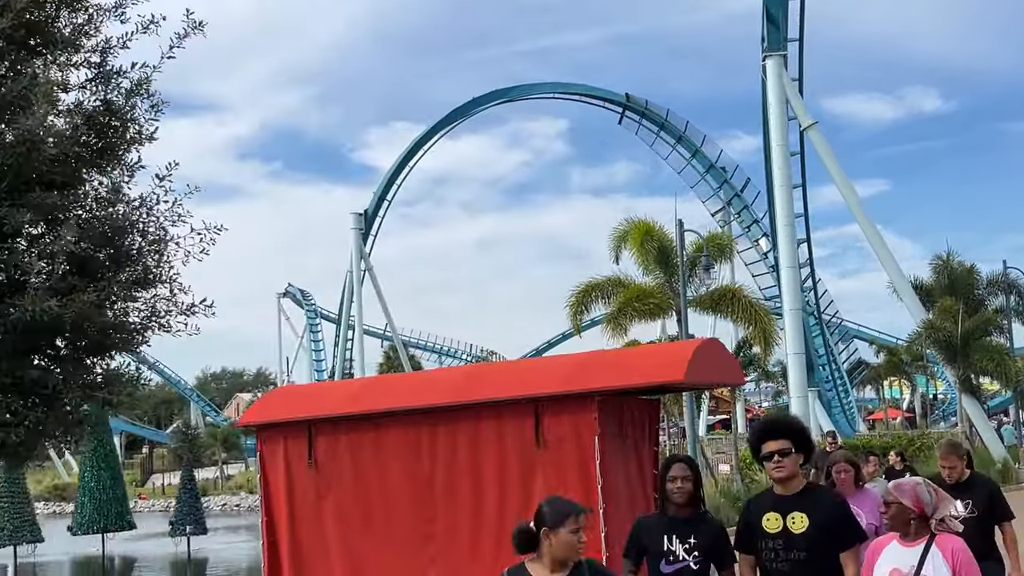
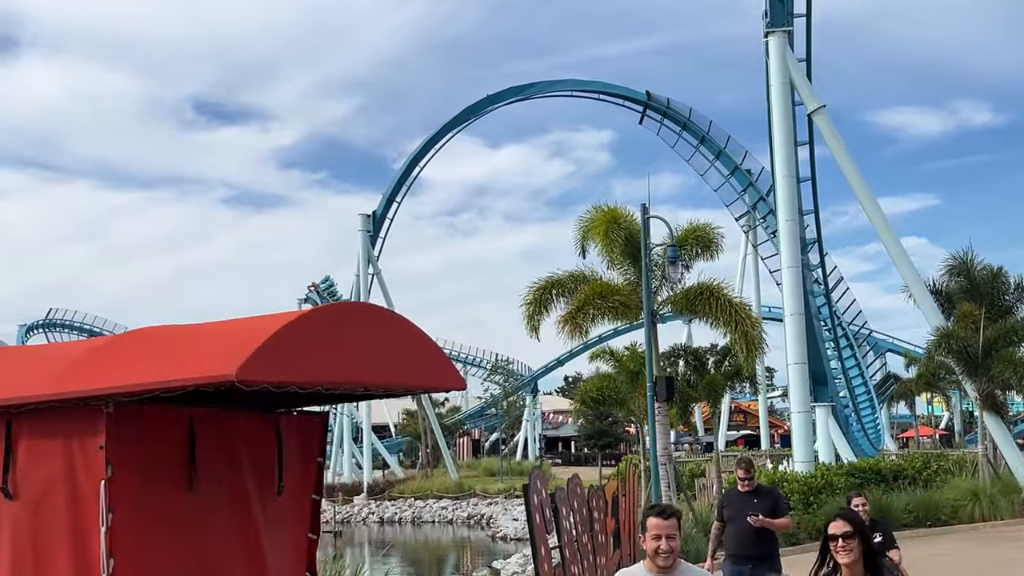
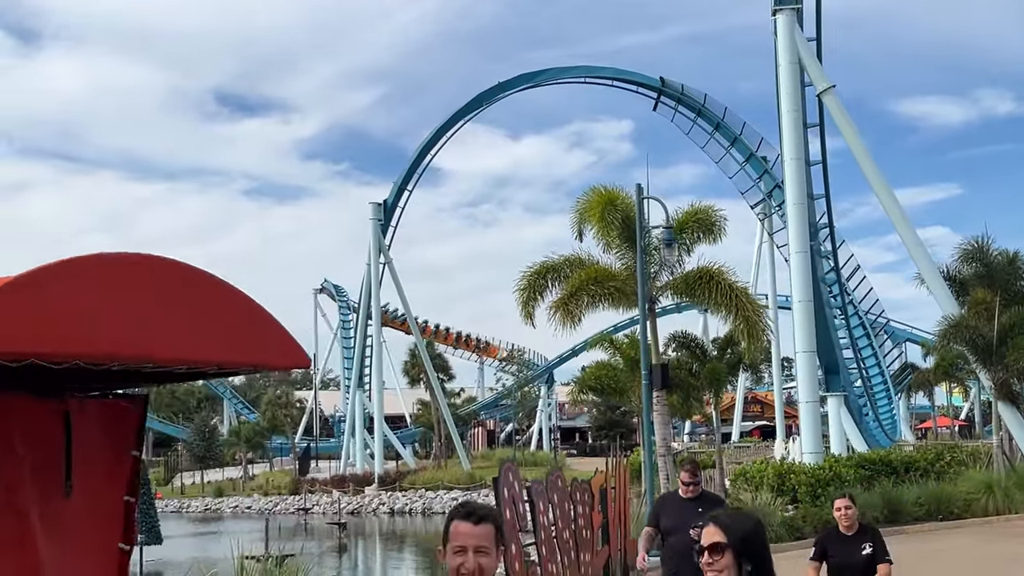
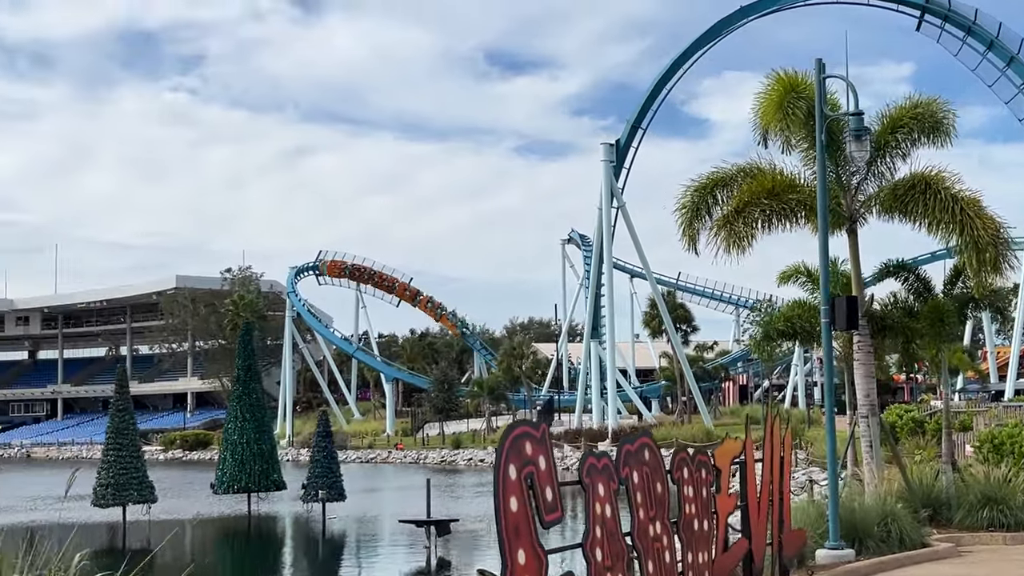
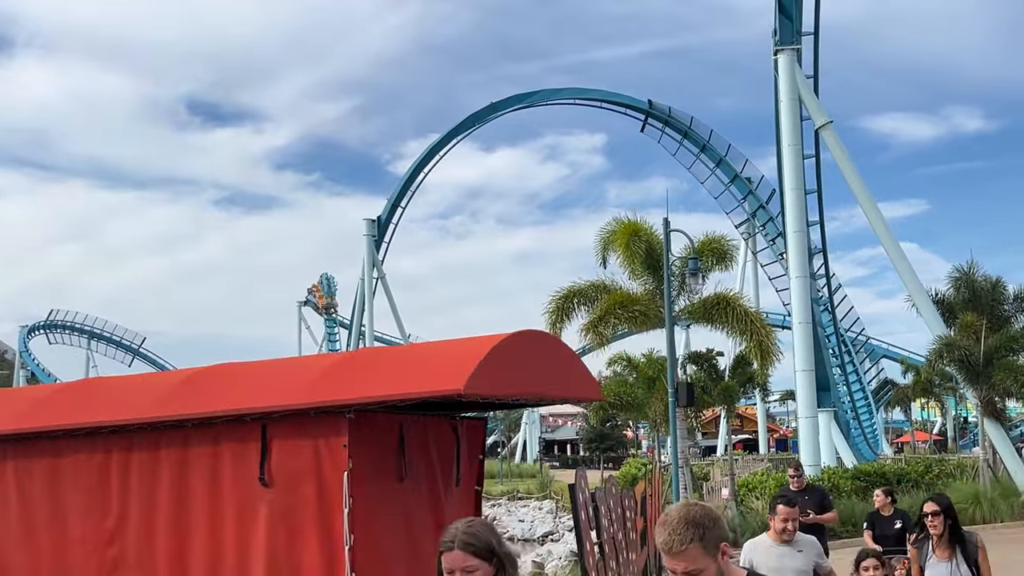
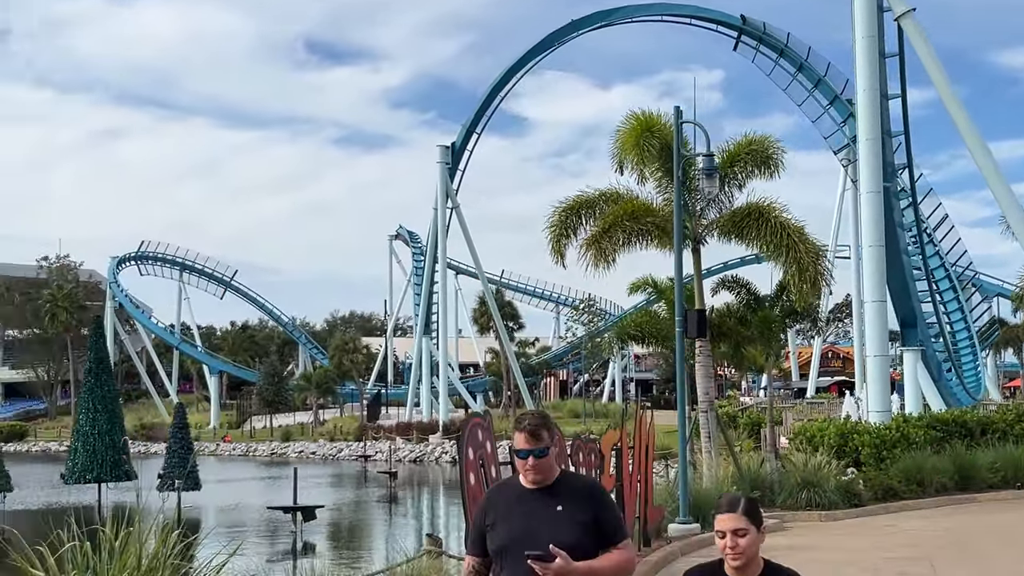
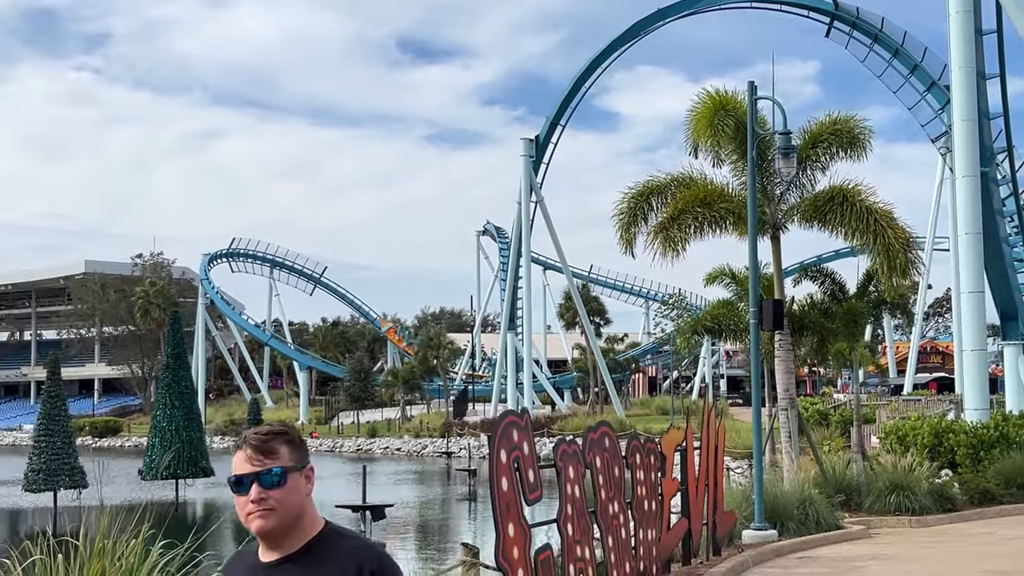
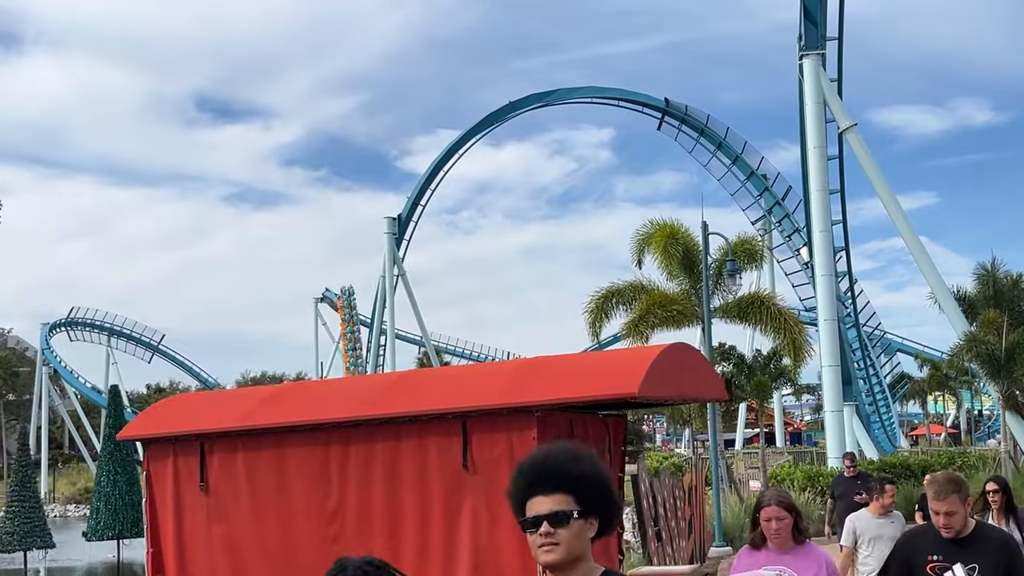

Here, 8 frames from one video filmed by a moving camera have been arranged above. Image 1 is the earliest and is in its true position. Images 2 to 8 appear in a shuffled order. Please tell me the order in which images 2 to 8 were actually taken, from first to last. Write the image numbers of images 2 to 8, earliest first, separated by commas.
8, 5, 2, 3, 6, 7, 4
